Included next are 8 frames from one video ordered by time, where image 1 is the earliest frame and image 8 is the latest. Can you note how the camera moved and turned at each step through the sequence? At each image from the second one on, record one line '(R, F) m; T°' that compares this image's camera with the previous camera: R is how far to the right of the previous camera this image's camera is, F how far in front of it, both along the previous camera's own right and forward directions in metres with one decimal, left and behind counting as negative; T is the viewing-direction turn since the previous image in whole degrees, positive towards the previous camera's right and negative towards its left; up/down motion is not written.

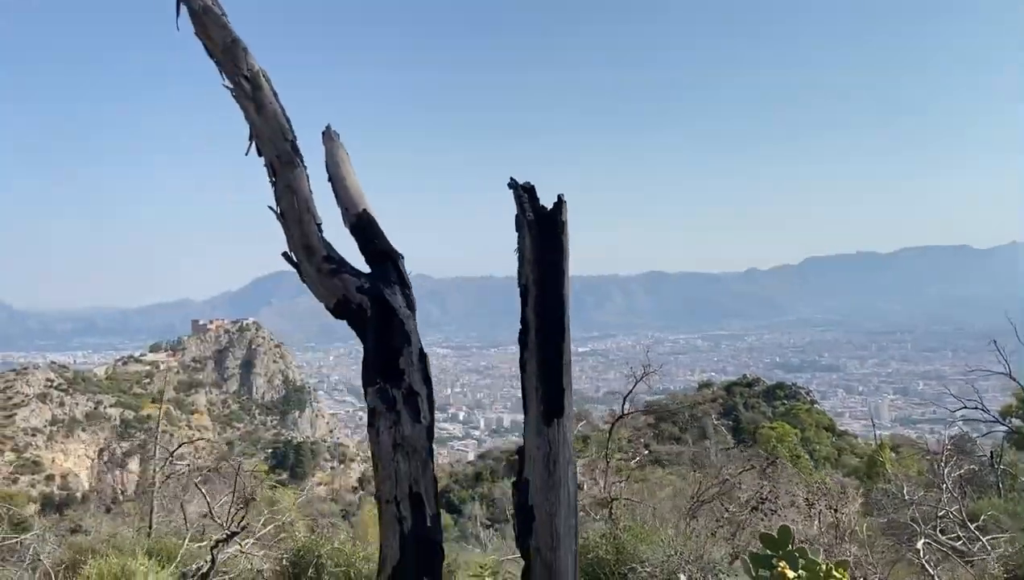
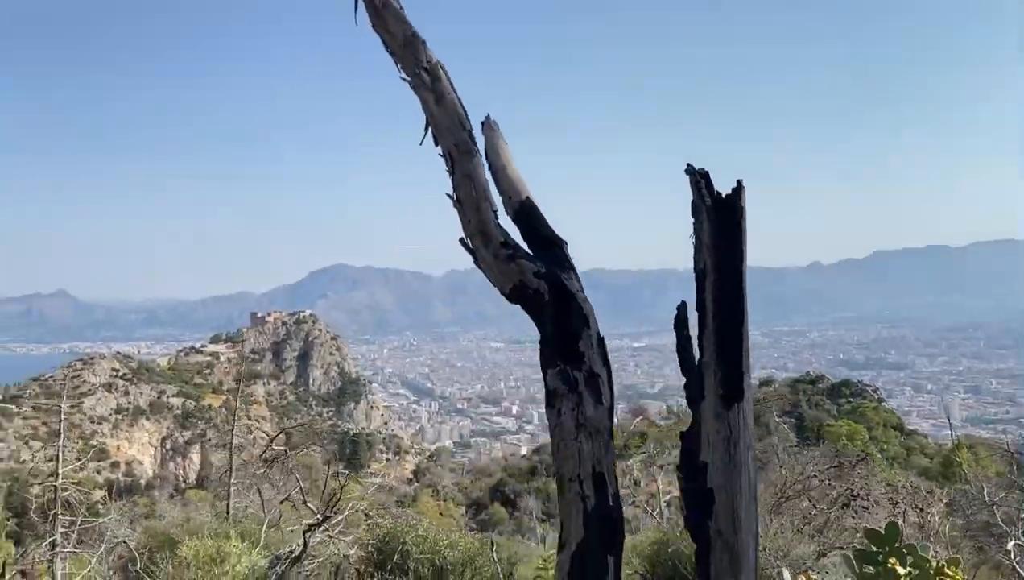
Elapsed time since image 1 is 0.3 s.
(-0.5, 0.0) m; -2°
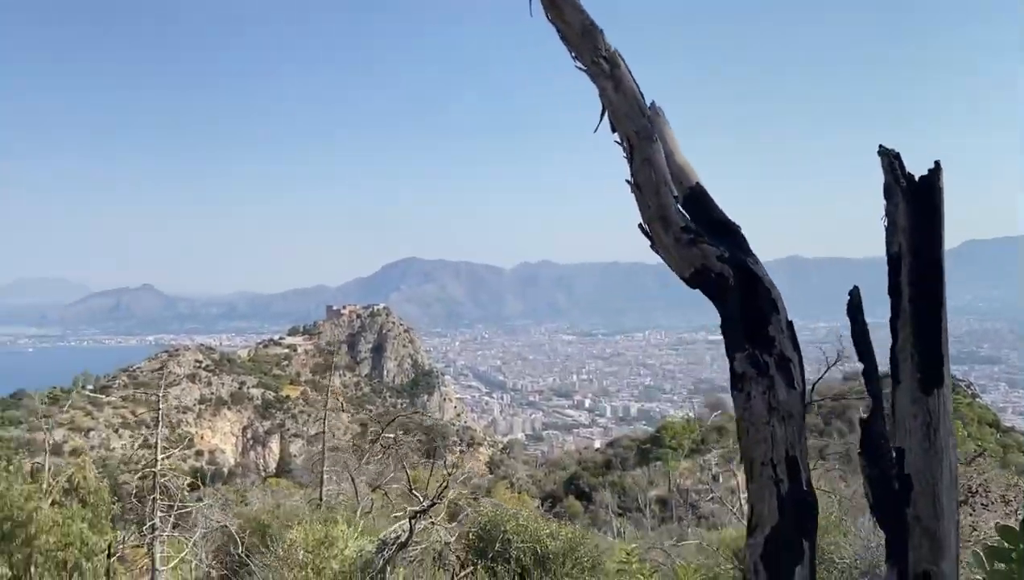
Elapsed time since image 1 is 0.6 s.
(-0.5, 0.0) m; -4°
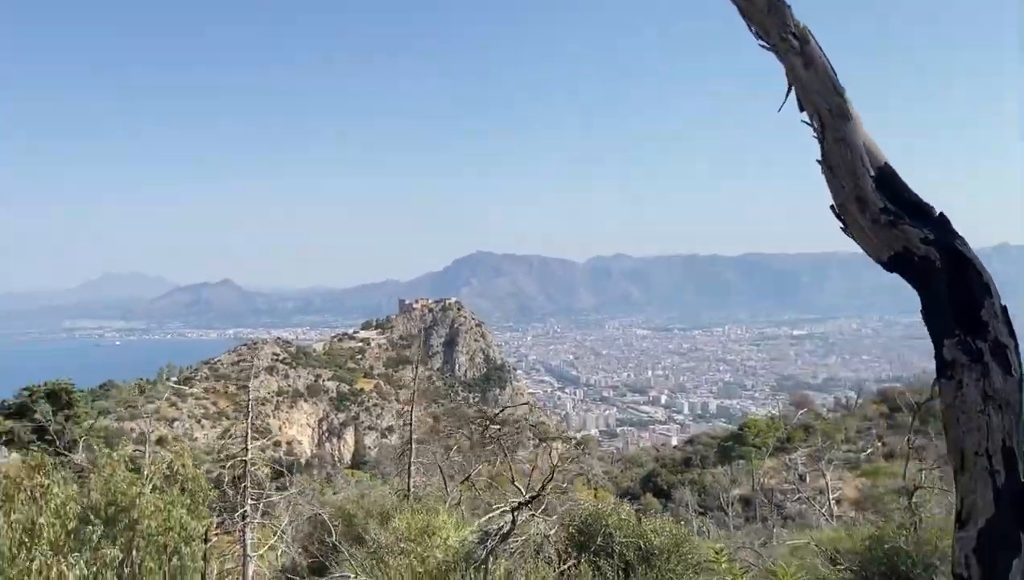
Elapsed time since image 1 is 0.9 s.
(-0.4, +0.1) m; -4°
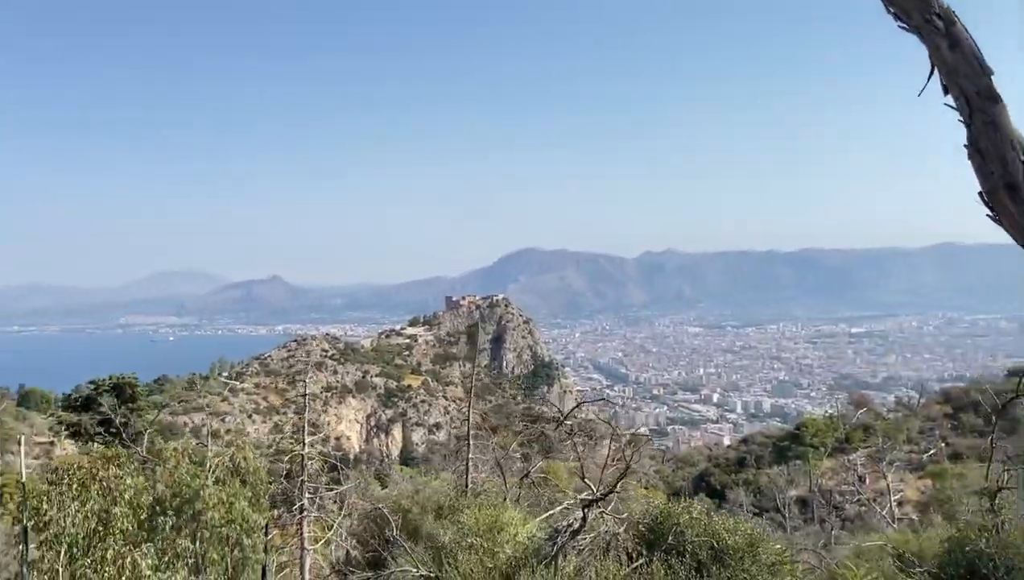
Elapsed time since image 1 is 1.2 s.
(-0.3, +0.1) m; -3°
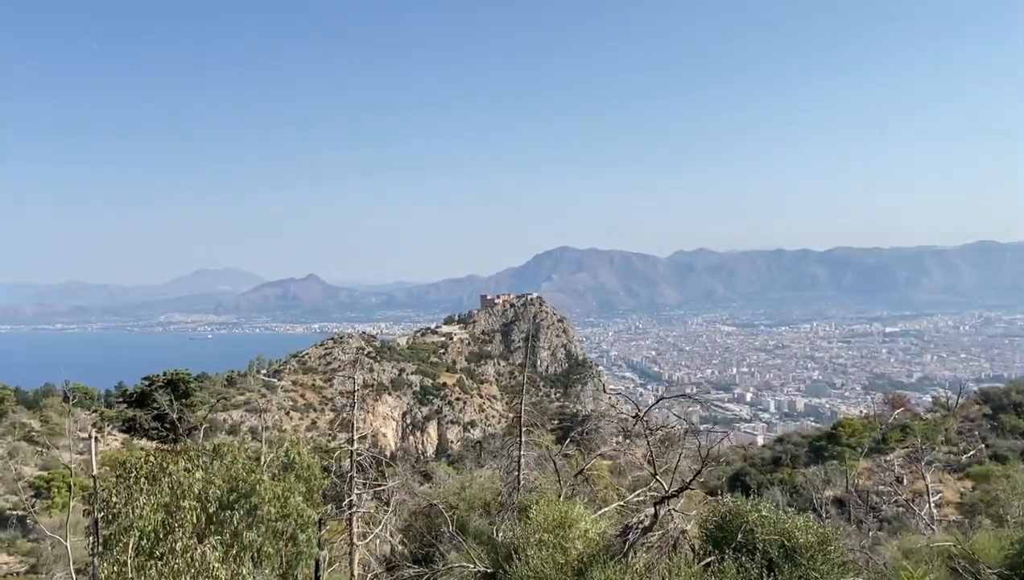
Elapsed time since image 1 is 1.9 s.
(-0.3, -0.2) m; -2°
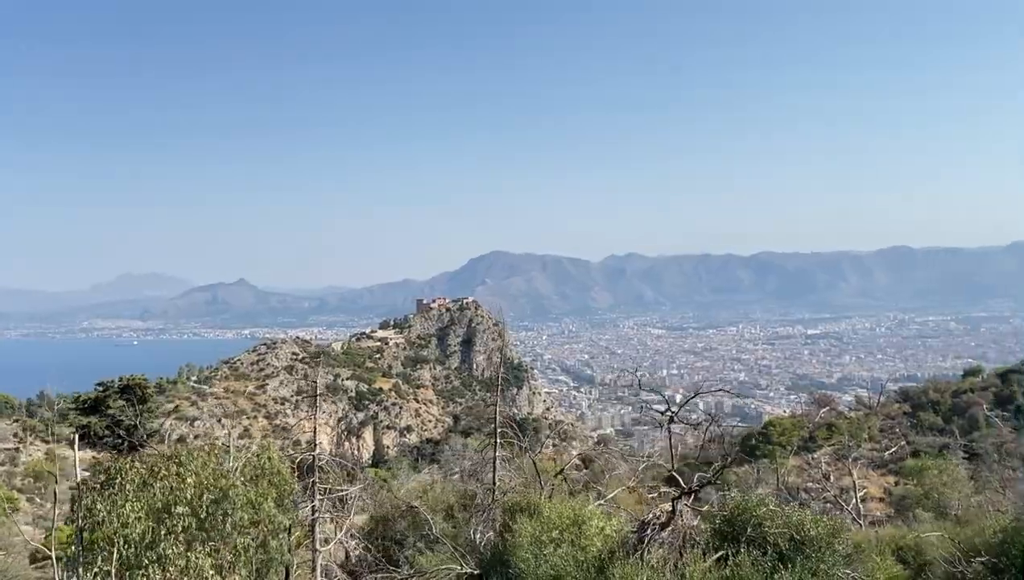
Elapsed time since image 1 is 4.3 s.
(-0.2, +0.1) m; +6°
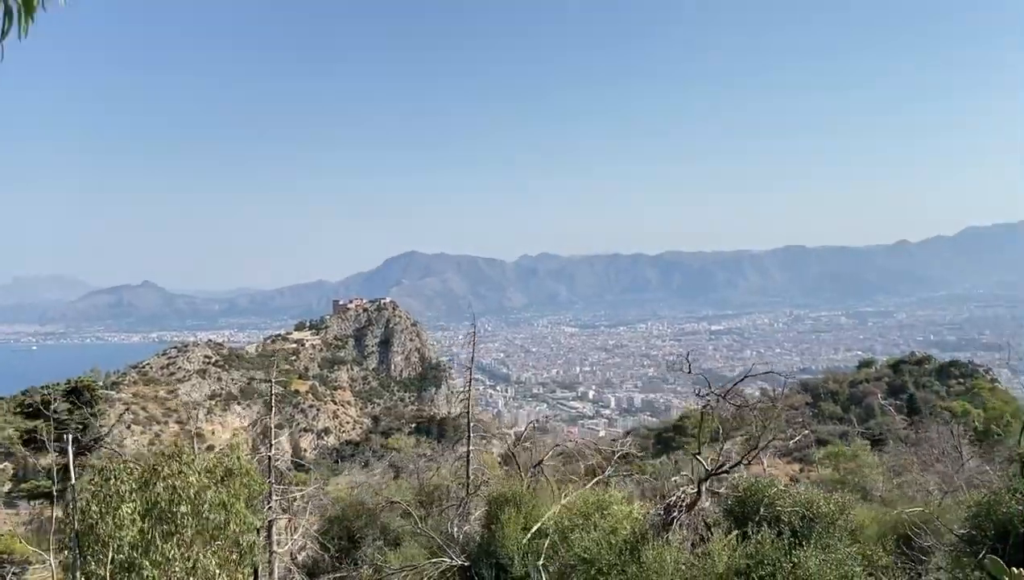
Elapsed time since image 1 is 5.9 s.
(-0.4, +0.1) m; +9°
